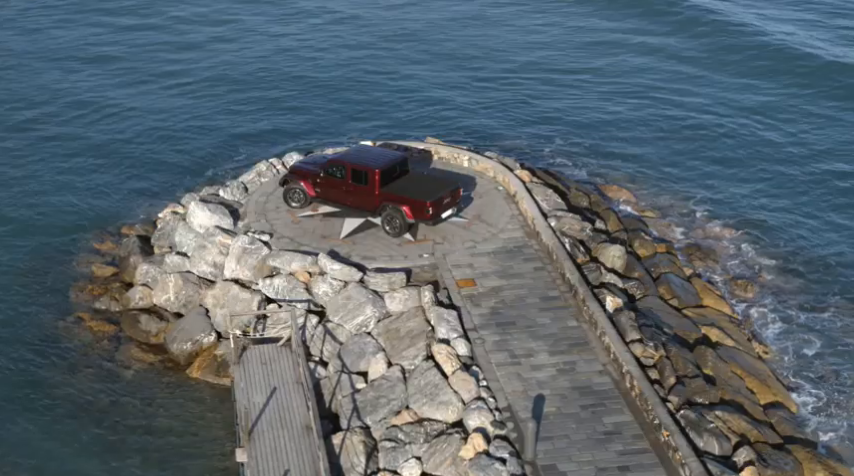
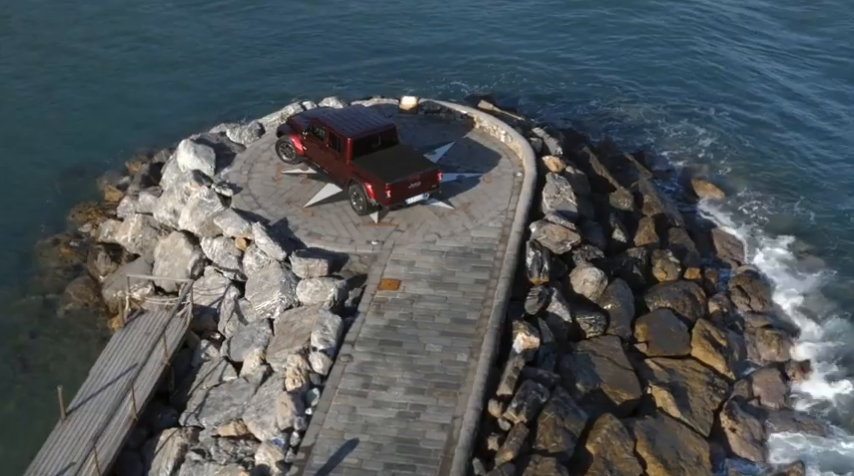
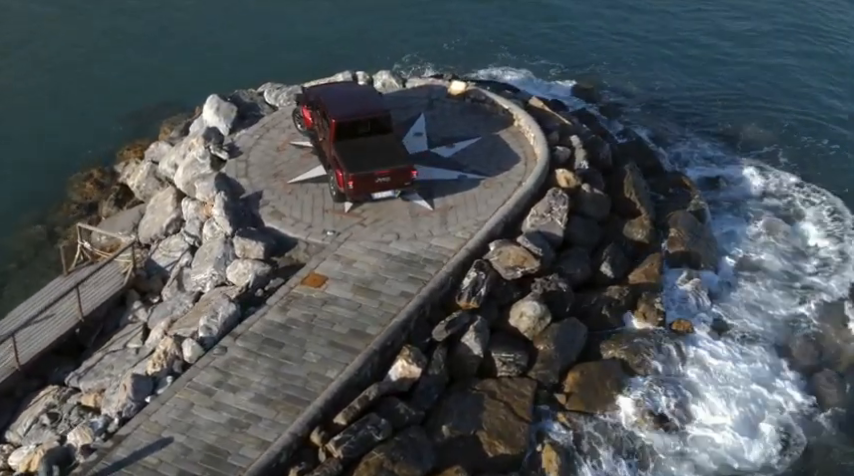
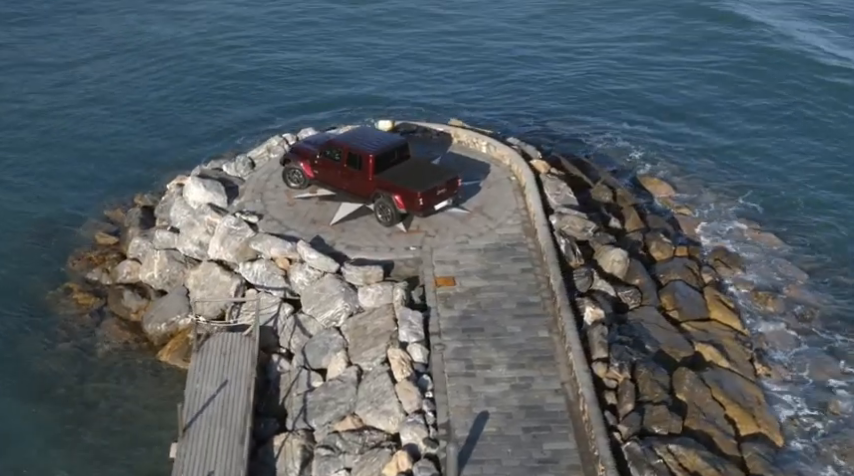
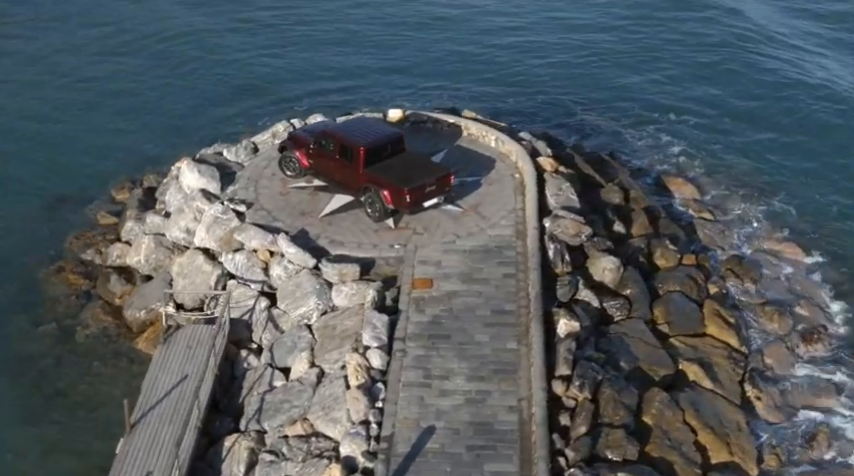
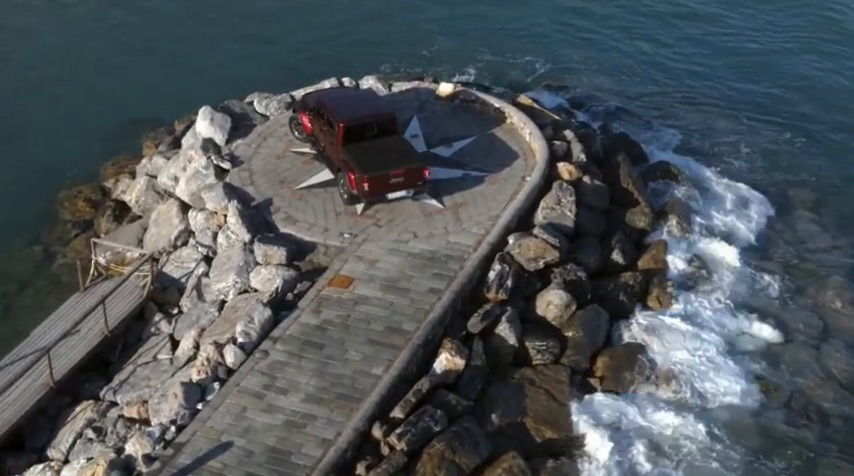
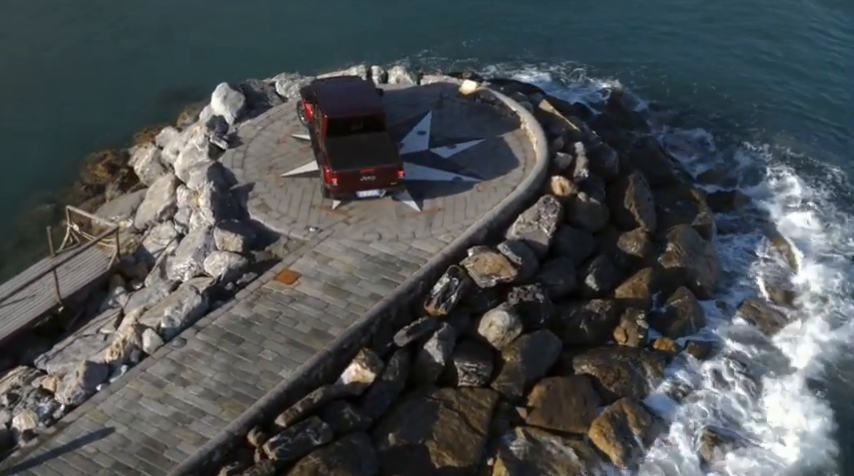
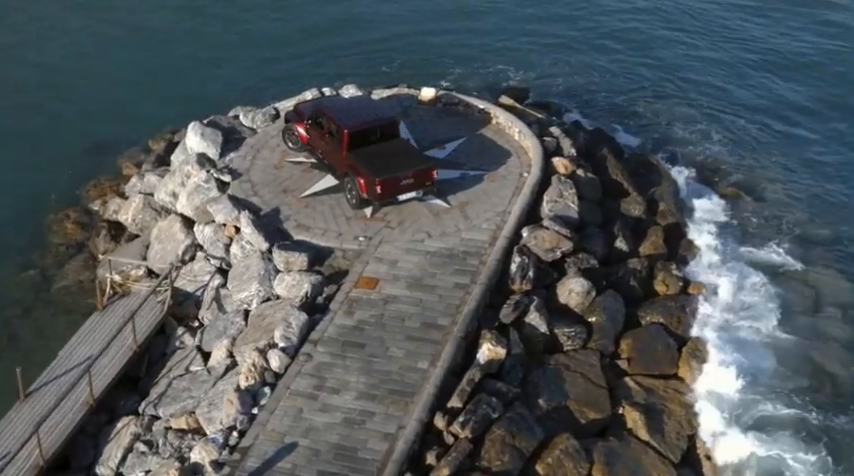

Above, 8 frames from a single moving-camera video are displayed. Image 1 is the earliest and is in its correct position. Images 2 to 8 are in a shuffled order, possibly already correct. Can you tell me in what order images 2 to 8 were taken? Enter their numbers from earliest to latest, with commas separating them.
4, 5, 2, 8, 6, 3, 7
